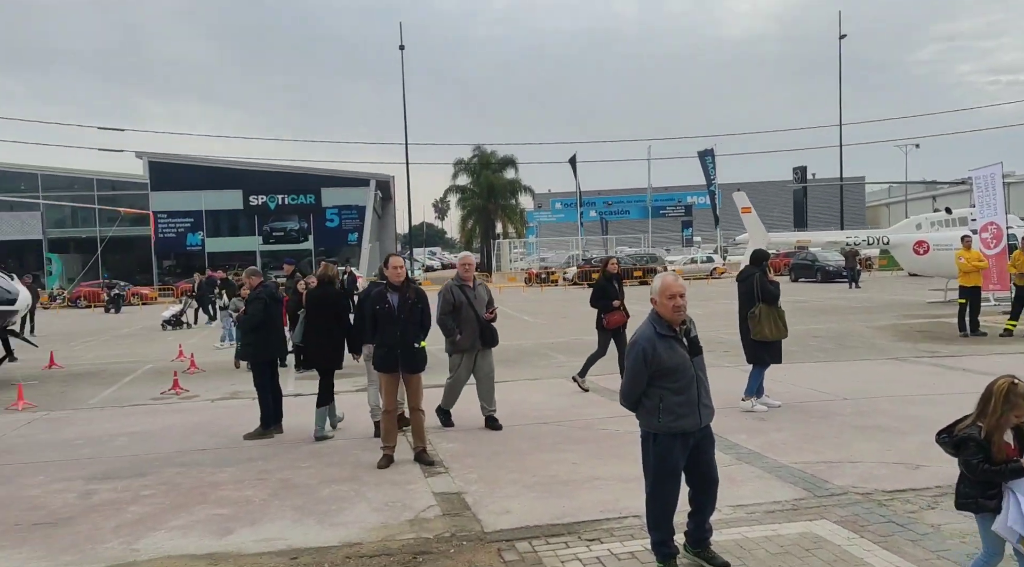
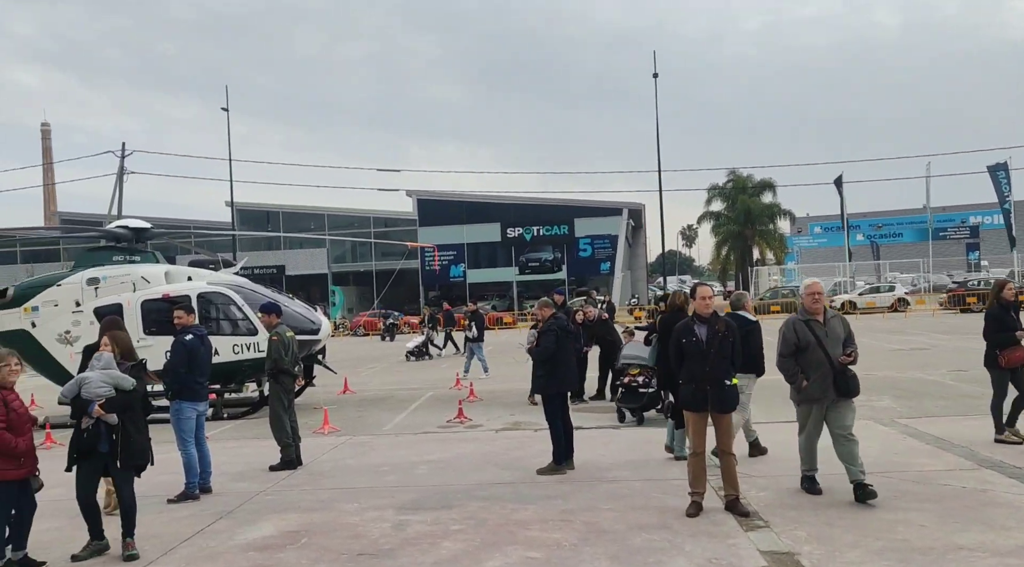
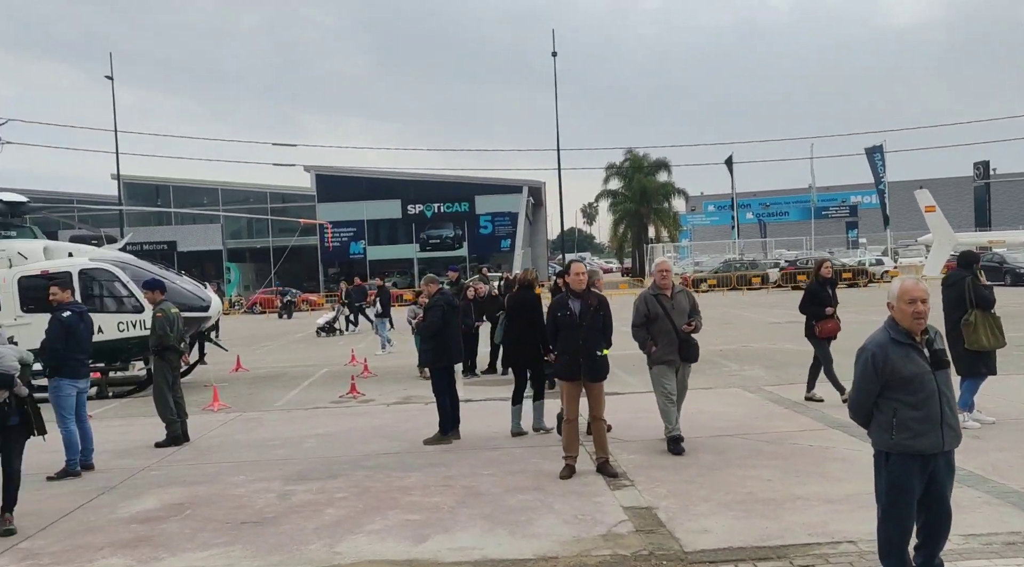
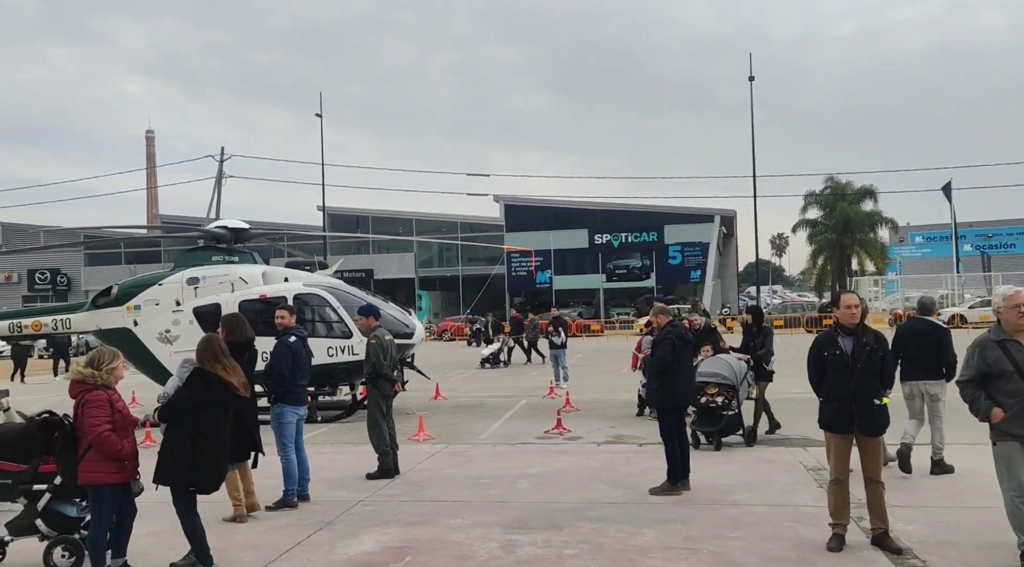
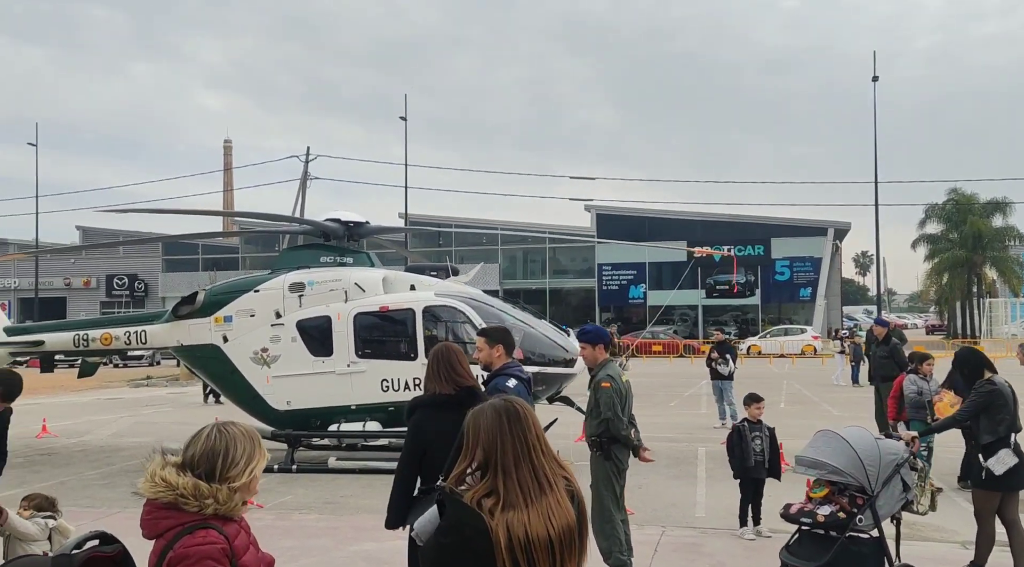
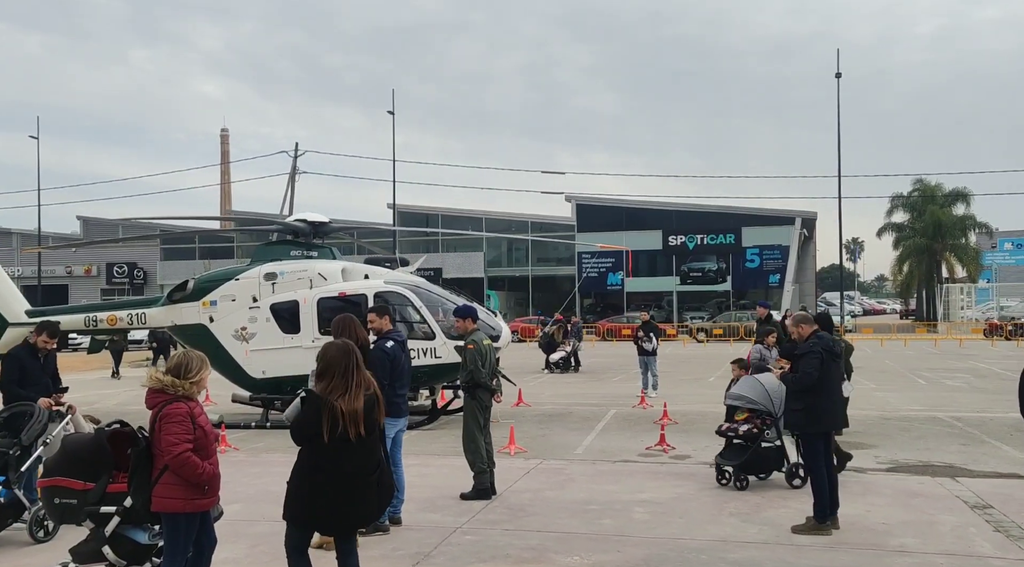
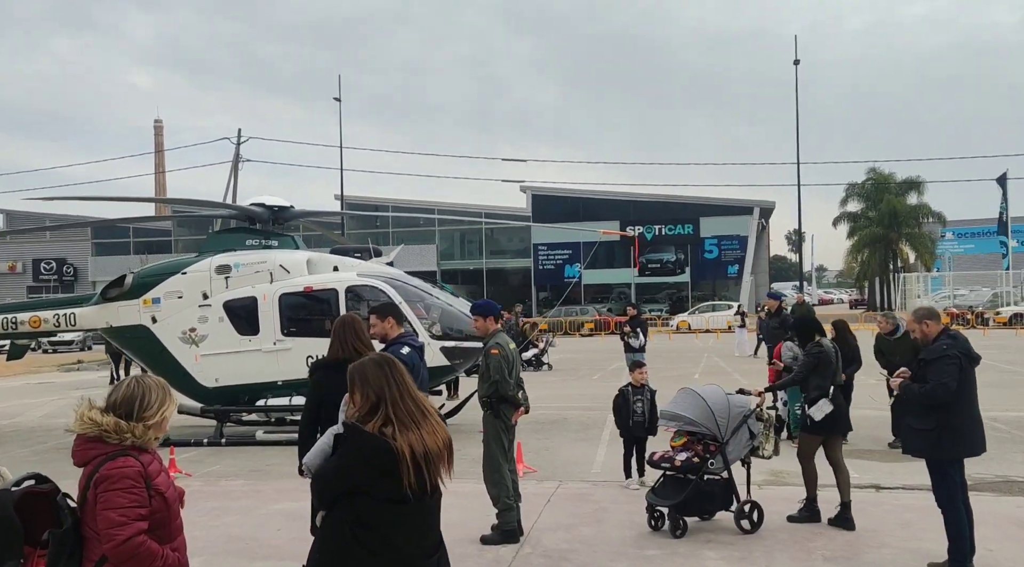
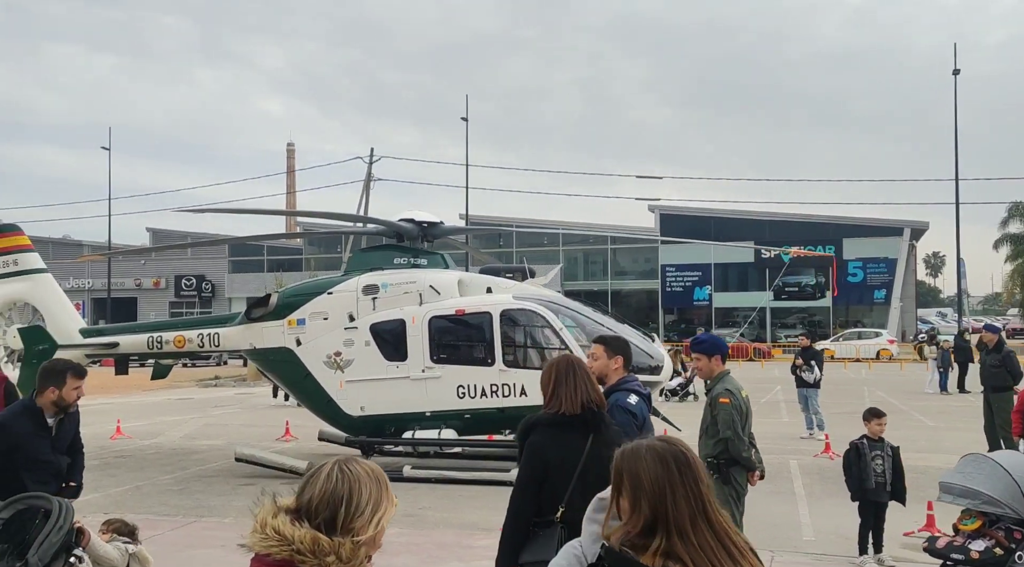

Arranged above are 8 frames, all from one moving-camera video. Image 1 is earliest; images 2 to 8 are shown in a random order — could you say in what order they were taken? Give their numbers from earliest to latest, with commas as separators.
3, 2, 4, 6, 7, 5, 8
